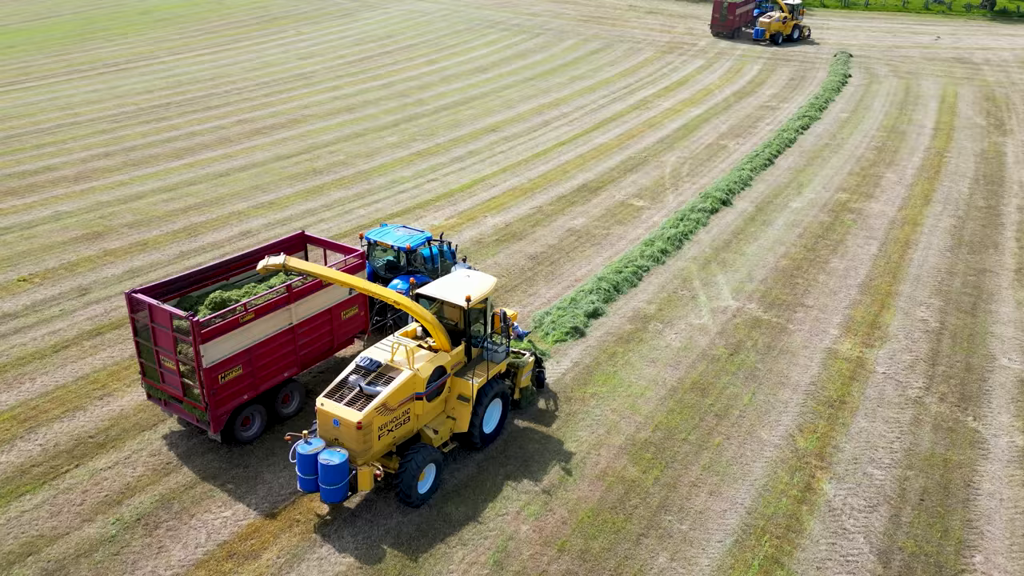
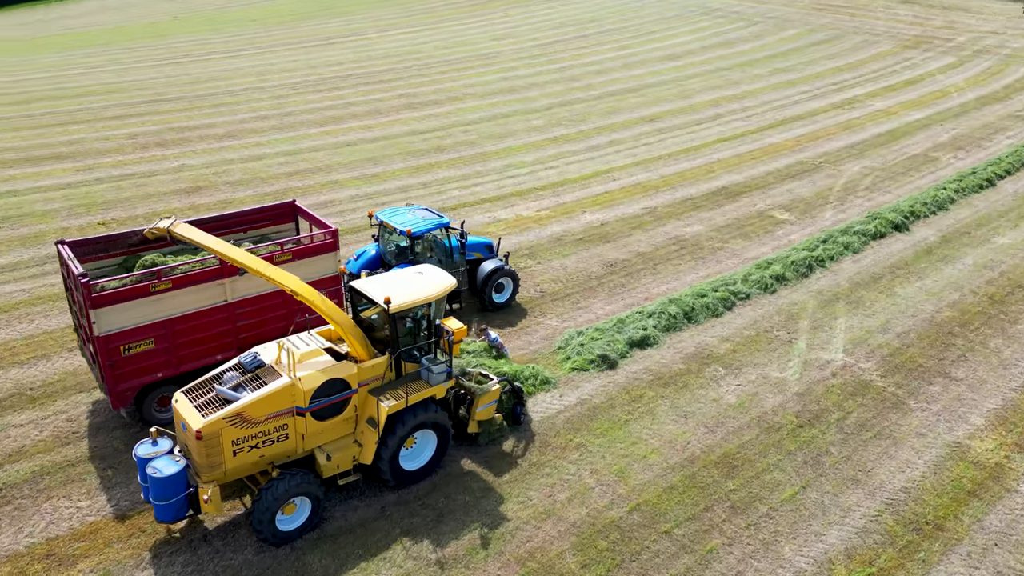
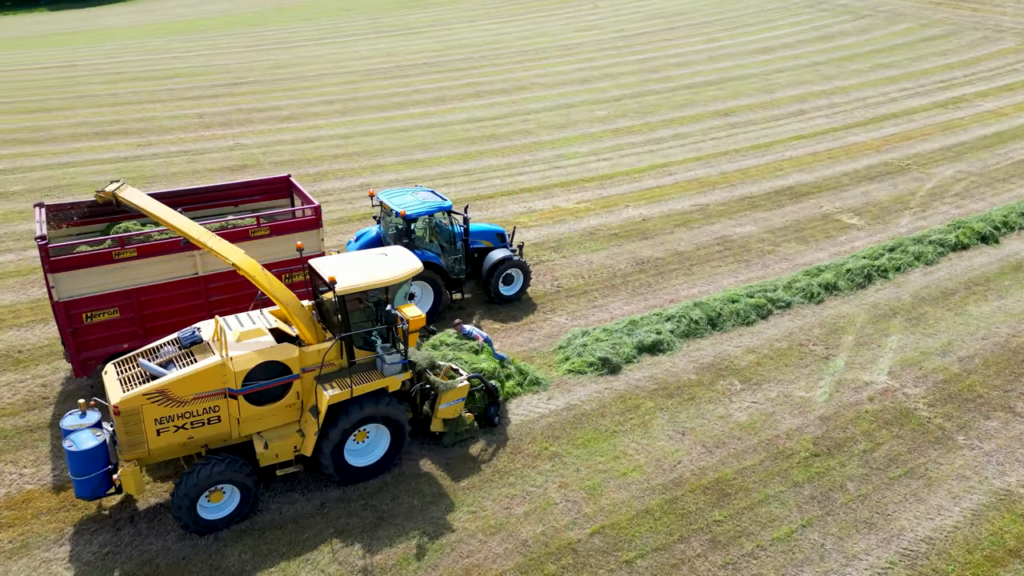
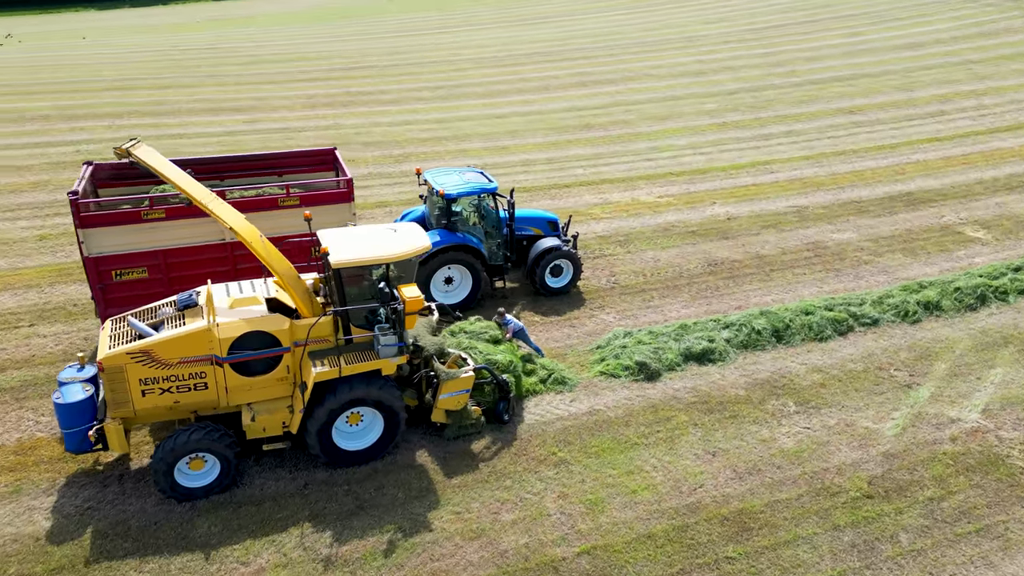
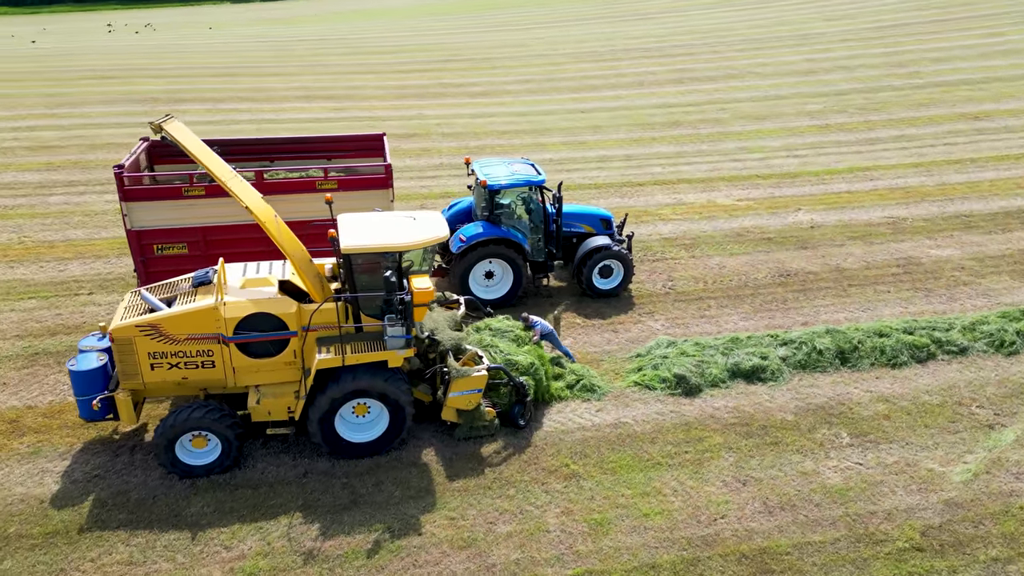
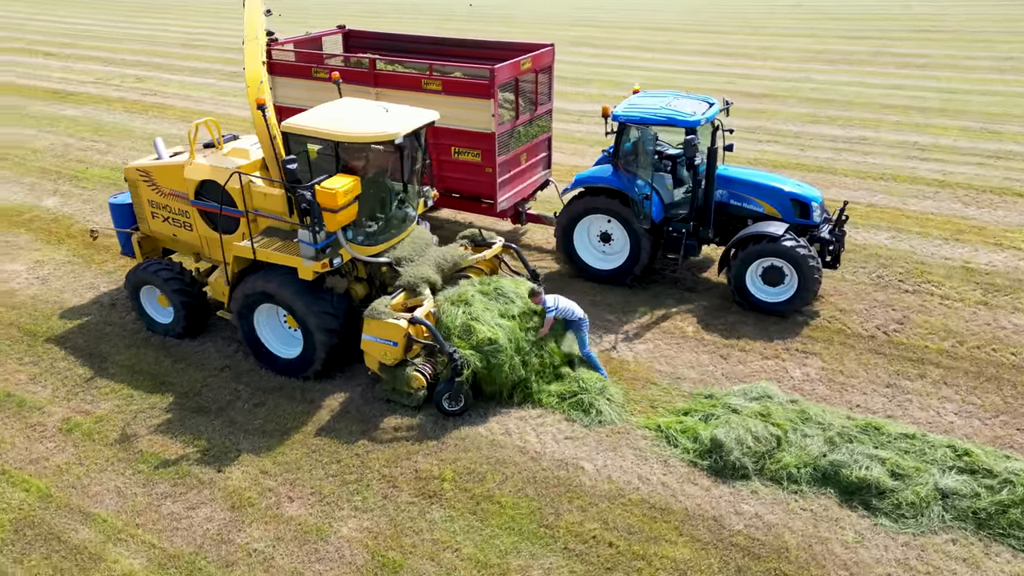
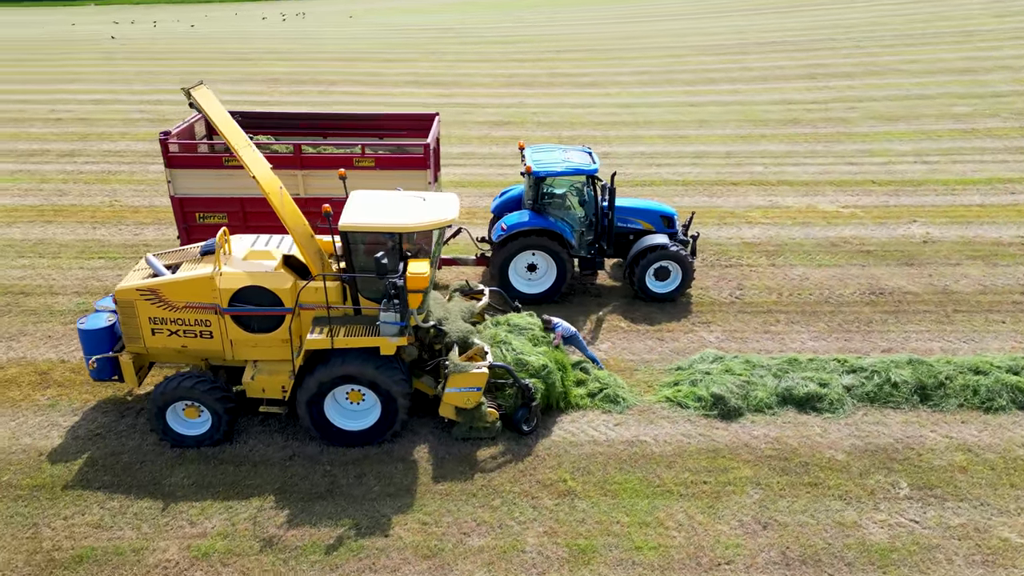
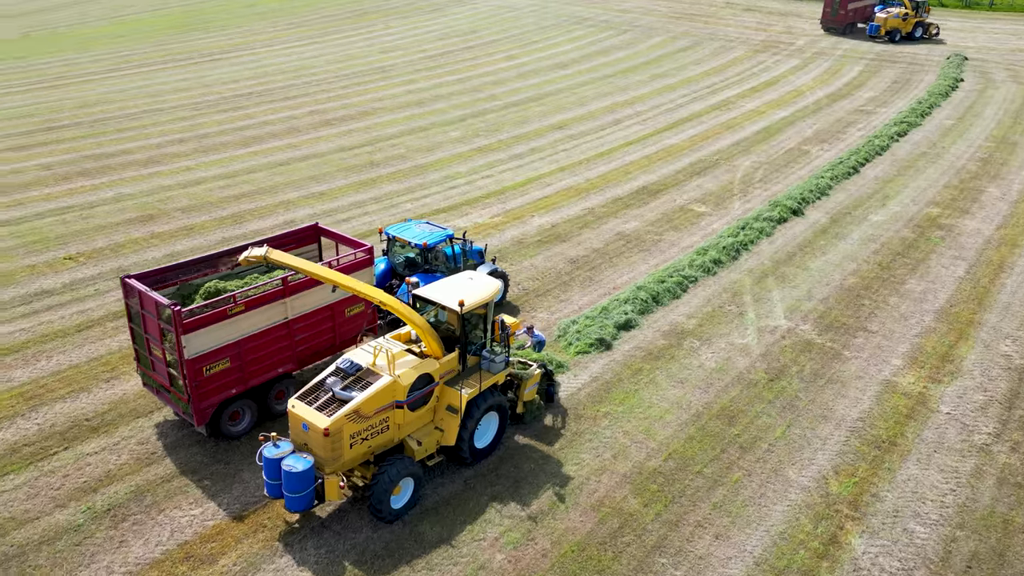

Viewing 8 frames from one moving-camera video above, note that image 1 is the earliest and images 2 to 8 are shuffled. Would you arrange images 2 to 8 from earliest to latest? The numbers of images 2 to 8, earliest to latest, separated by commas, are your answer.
8, 2, 3, 4, 5, 7, 6
